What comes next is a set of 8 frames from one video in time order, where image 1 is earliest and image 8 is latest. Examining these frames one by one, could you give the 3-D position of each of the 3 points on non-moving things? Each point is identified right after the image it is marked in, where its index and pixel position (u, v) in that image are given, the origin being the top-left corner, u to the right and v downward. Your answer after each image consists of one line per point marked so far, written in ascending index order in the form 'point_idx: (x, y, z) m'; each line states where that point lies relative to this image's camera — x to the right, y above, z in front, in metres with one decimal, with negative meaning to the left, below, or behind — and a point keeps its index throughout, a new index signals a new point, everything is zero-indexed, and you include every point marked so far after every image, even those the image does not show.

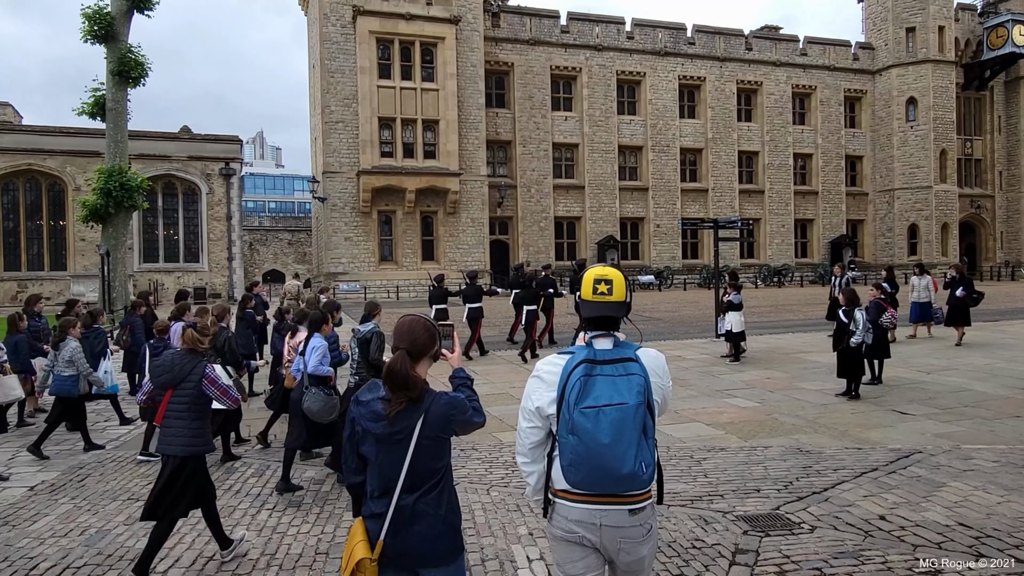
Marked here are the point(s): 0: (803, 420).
0: (+2.7, -1.2, +7.0) m
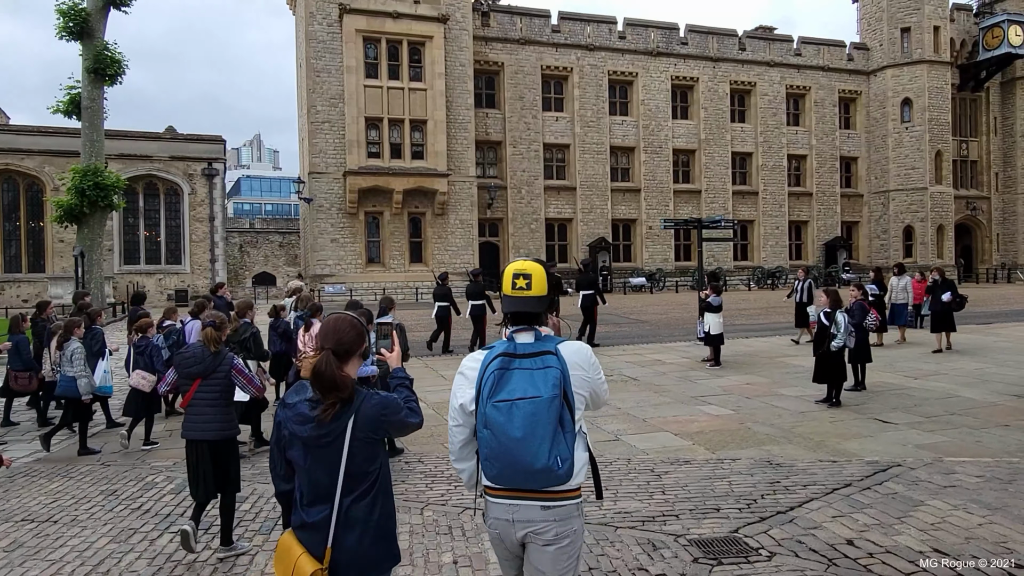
0: (+2.3, -1.2, +6.6) m
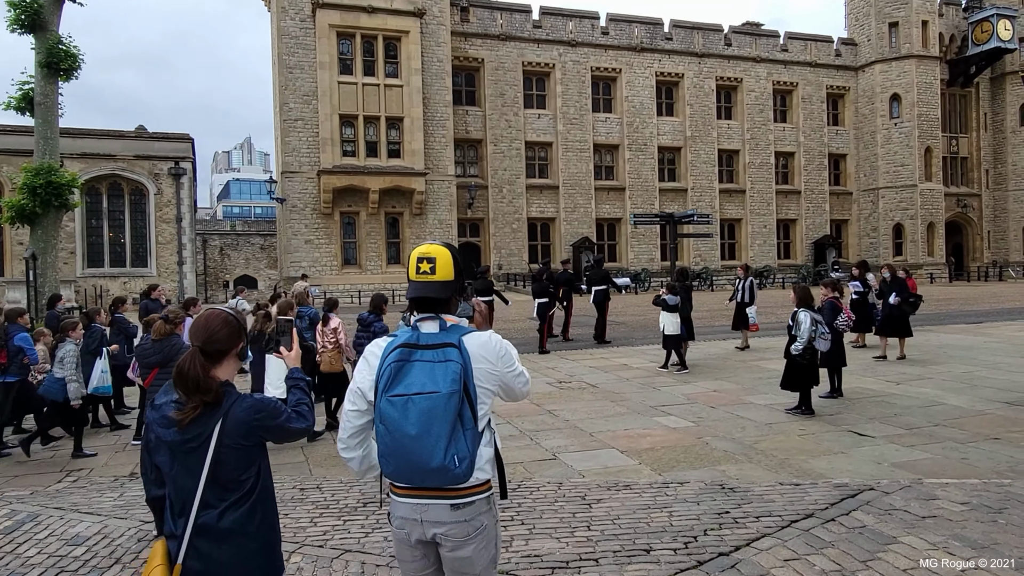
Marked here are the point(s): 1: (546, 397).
0: (+1.7, -1.2, +5.8) m
1: (+0.4, -1.2, +8.1) m
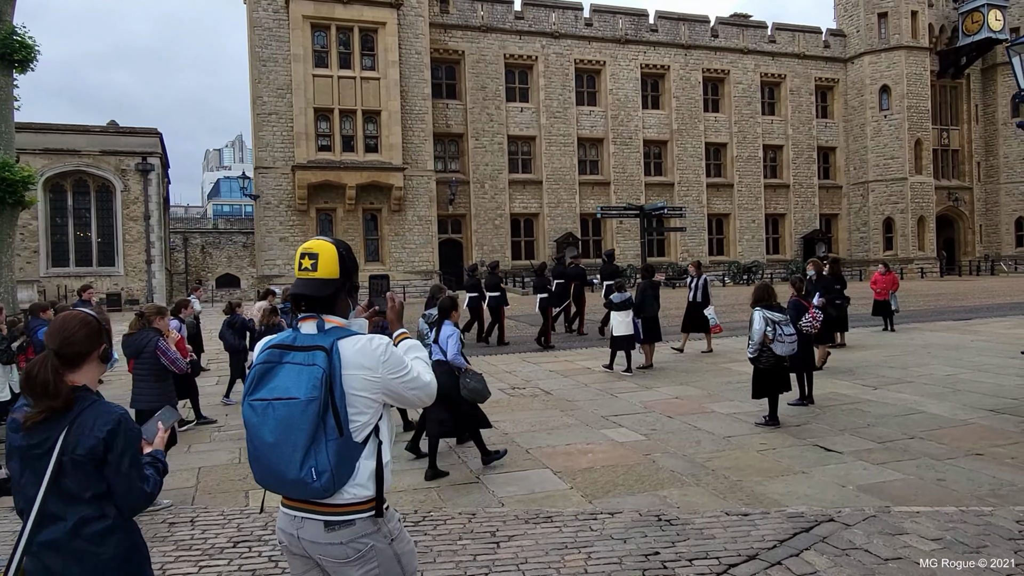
0: (+1.2, -1.2, +5.1) m
1: (-0.2, -1.1, +7.4) m
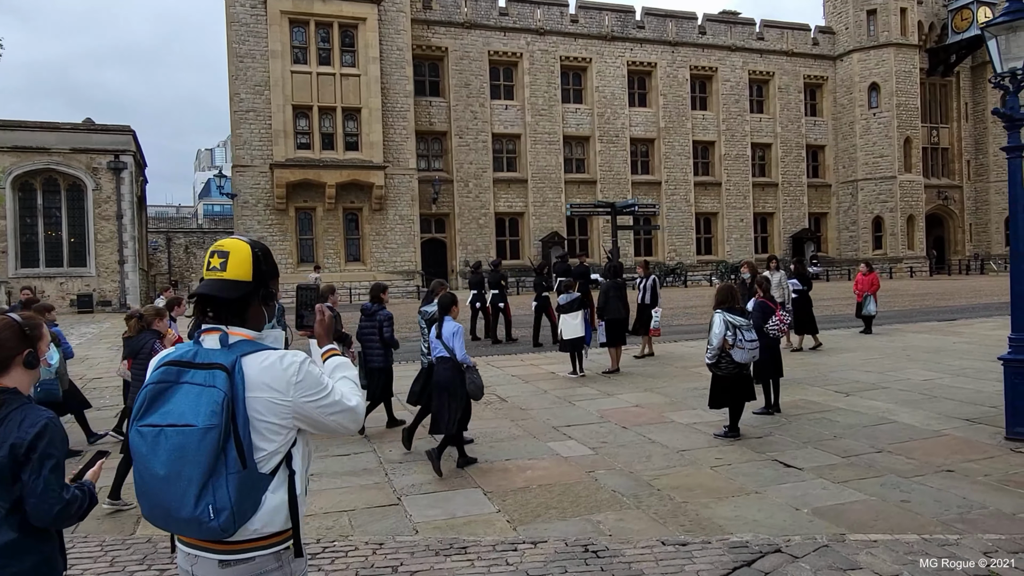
0: (+0.7, -1.2, +4.7) m
1: (-0.6, -1.2, +6.9) m
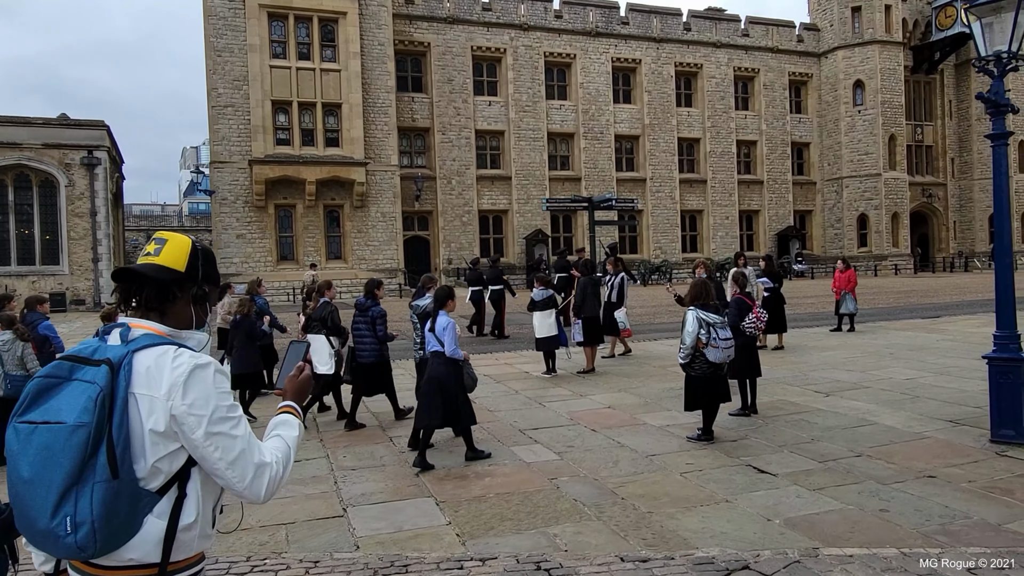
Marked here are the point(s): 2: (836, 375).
0: (+0.5, -1.2, +4.4) m
1: (-0.9, -1.1, +6.6) m
2: (+3.3, -0.9, +7.7) m
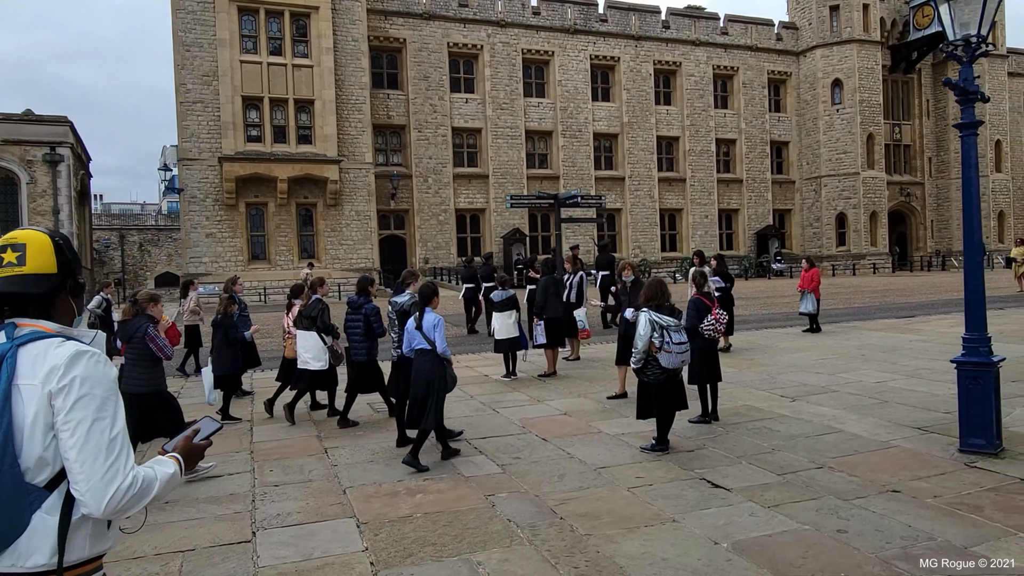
0: (+0.1, -1.2, +4.0) m
1: (-1.3, -1.1, +6.2) m
2: (+2.9, -0.9, +7.4) m
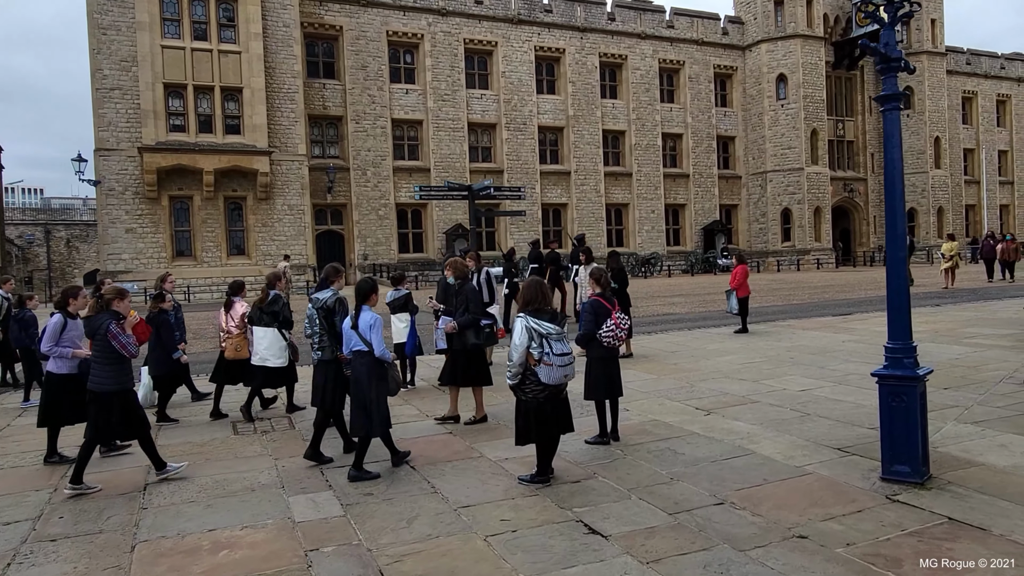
0: (-0.7, -1.2, +3.2) m
1: (-2.2, -1.1, +5.3) m
2: (+1.9, -0.9, +6.8) m
